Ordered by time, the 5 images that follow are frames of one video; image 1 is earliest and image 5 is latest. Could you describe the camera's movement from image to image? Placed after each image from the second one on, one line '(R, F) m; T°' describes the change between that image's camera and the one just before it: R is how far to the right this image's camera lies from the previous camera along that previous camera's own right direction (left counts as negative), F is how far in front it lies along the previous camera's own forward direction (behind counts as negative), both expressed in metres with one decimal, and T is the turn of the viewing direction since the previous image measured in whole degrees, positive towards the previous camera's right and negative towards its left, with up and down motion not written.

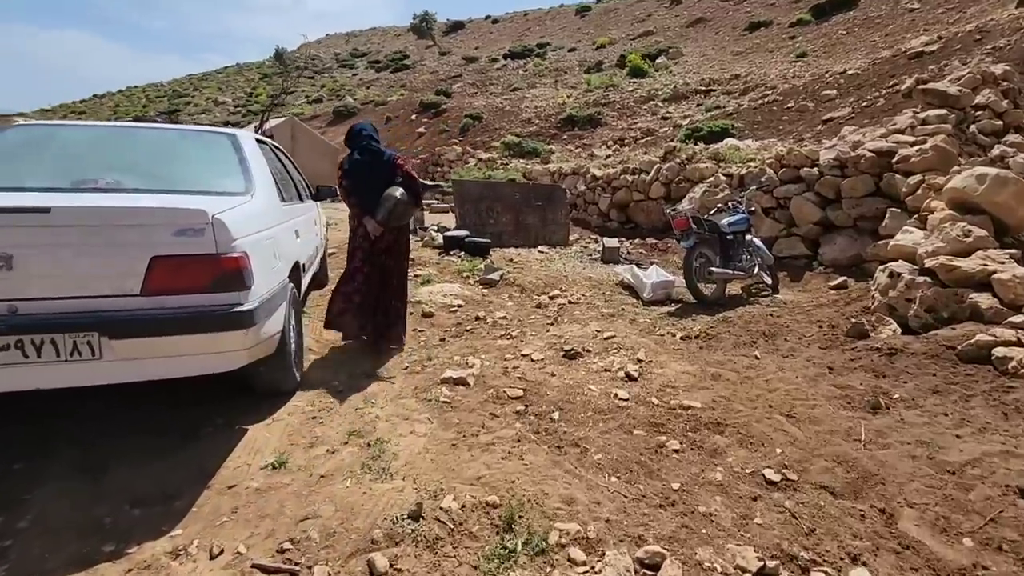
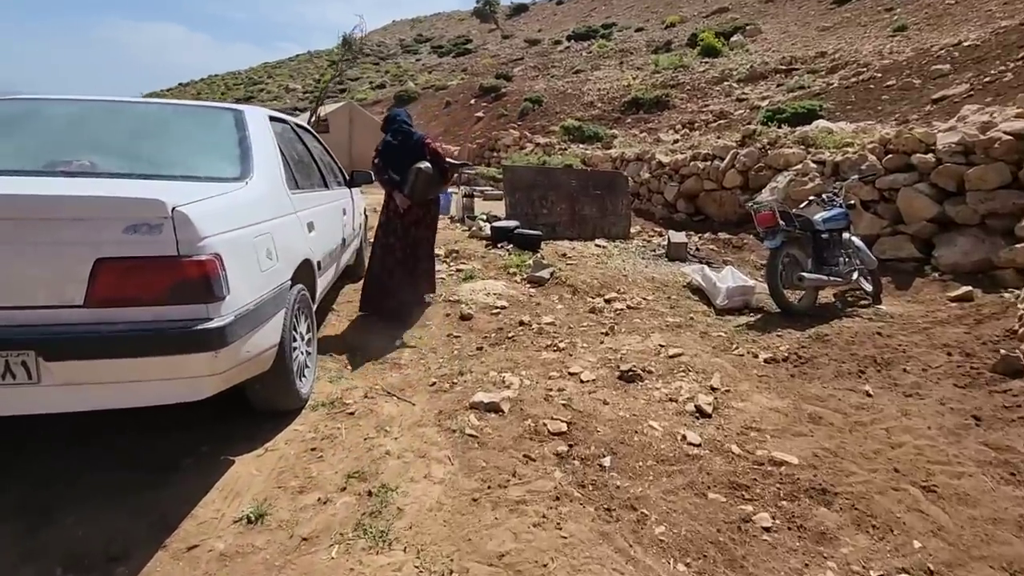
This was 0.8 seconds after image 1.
(+0.1, +0.7) m; -6°
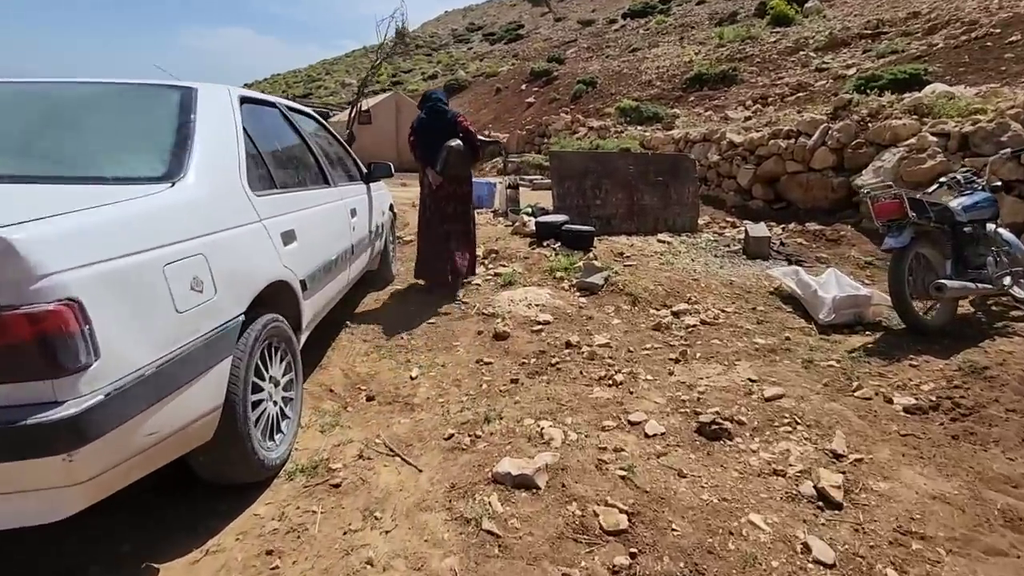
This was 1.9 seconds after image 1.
(+0.1, +0.9) m; -6°
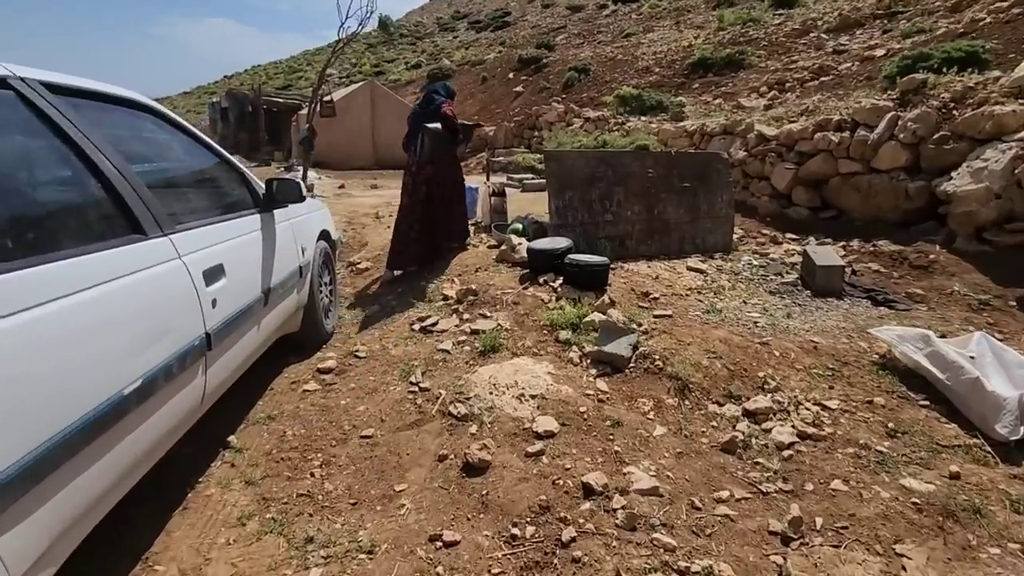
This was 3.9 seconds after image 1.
(+0.1, +1.7) m; +1°
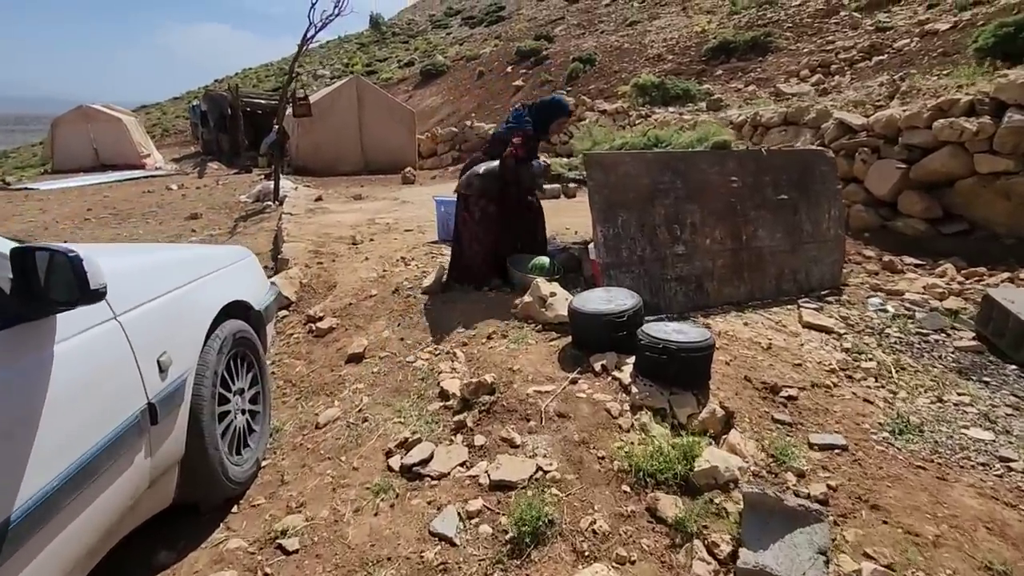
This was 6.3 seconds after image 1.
(-0.2, +1.8) m; 0°
